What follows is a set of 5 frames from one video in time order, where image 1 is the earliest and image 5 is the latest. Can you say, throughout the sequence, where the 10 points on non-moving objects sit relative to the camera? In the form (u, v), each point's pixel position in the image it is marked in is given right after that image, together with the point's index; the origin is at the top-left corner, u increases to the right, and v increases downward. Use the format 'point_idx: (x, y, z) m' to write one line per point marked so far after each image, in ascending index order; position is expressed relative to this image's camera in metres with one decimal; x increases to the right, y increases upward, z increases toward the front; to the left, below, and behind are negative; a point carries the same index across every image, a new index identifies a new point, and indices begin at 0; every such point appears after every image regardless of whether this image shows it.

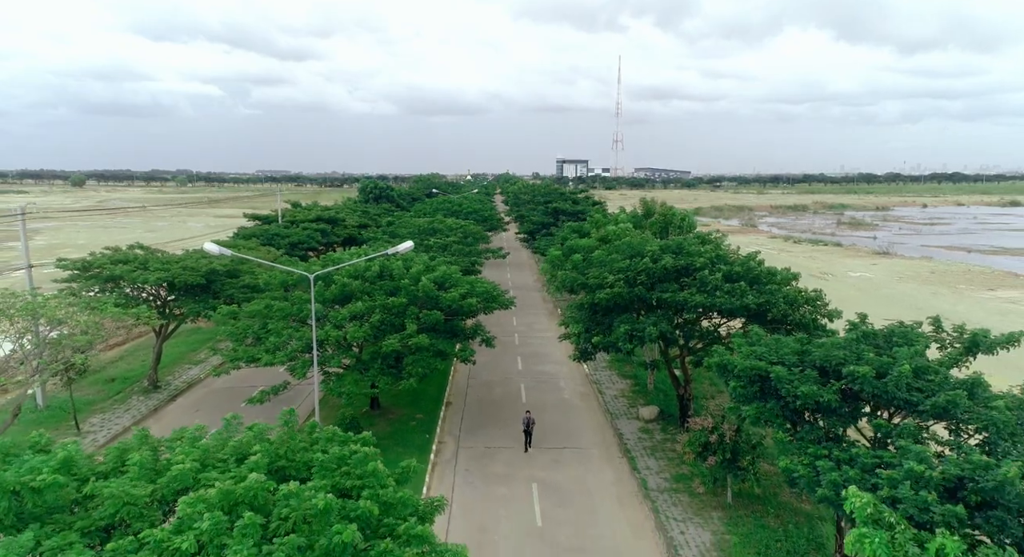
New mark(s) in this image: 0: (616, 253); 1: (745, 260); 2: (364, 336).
0: (+2.9, +0.7, +18.2) m
1: (+6.1, +0.5, +17.0) m
2: (-3.7, -1.5, +16.7) m
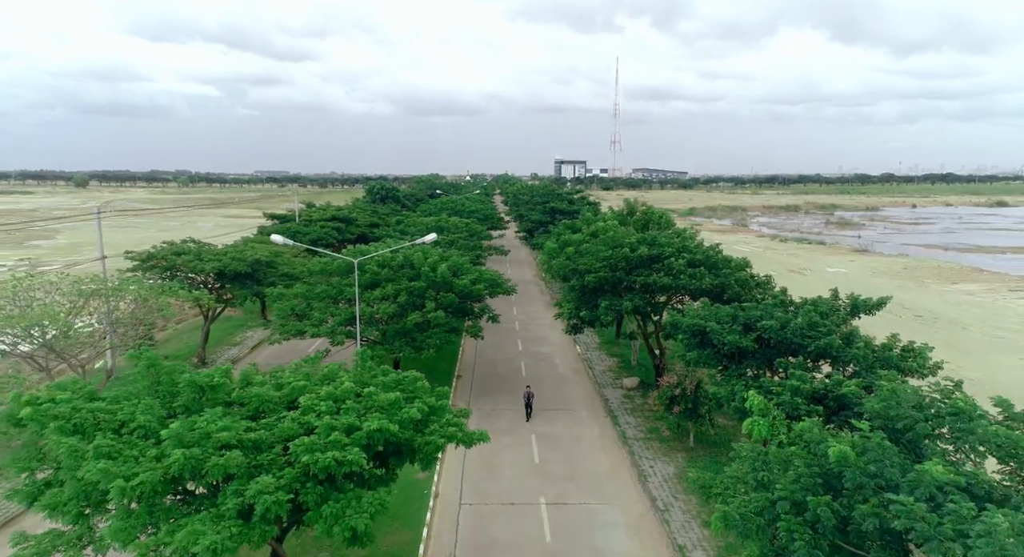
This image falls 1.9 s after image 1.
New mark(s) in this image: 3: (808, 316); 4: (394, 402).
0: (+3.0, +1.1, +21.8) m
1: (+6.1, +0.9, +20.7) m
2: (-3.7, -1.1, +20.3) m
3: (+6.1, -0.8, +13.4) m
4: (-1.9, -2.0, +10.5) m
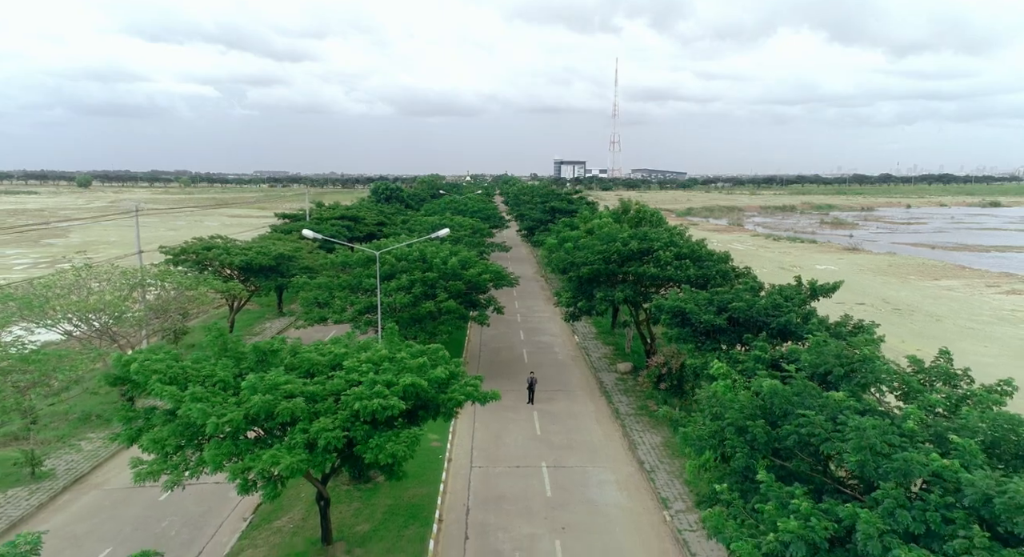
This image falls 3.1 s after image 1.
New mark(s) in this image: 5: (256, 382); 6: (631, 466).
0: (+3.1, +1.4, +24.0) m
1: (+6.3, +1.2, +22.9) m
2: (-3.5, -0.8, +22.5) m
3: (+6.2, -0.5, +15.6) m
4: (-1.7, -1.7, +12.6) m
5: (-4.4, -1.8, +11.2) m
6: (+3.4, -5.3, +18.4) m
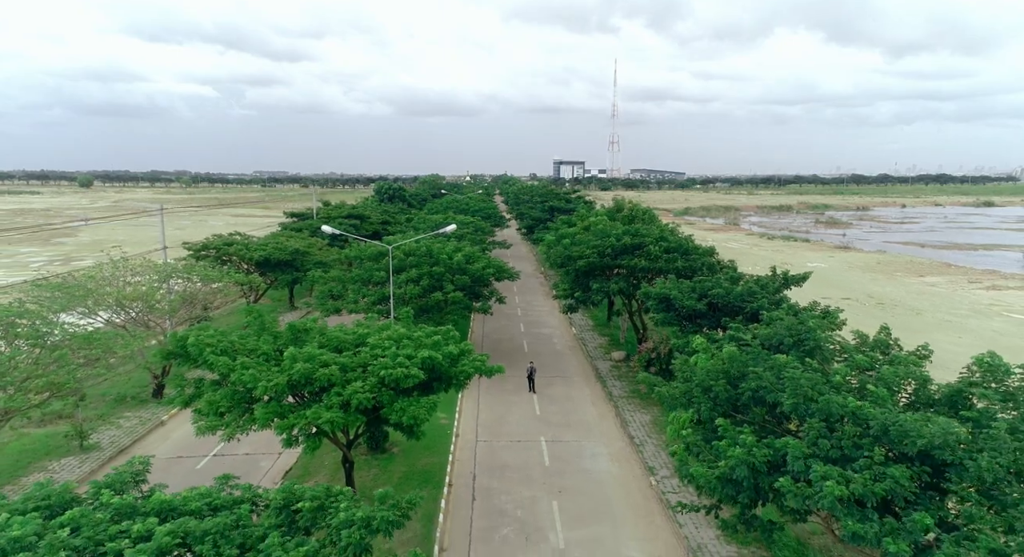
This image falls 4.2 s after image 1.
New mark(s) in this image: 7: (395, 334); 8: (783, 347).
0: (+3.2, +1.7, +25.8) m
1: (+6.3, +1.5, +24.7) m
2: (-3.5, -0.5, +24.3) m
3: (+6.3, -0.2, +17.5) m
4: (-1.7, -1.4, +14.5) m
5: (-4.3, -1.5, +13.0) m
6: (+3.4, -5.0, +20.2) m
7: (-2.6, -1.2, +14.7) m
8: (+4.9, -1.2, +11.7) m
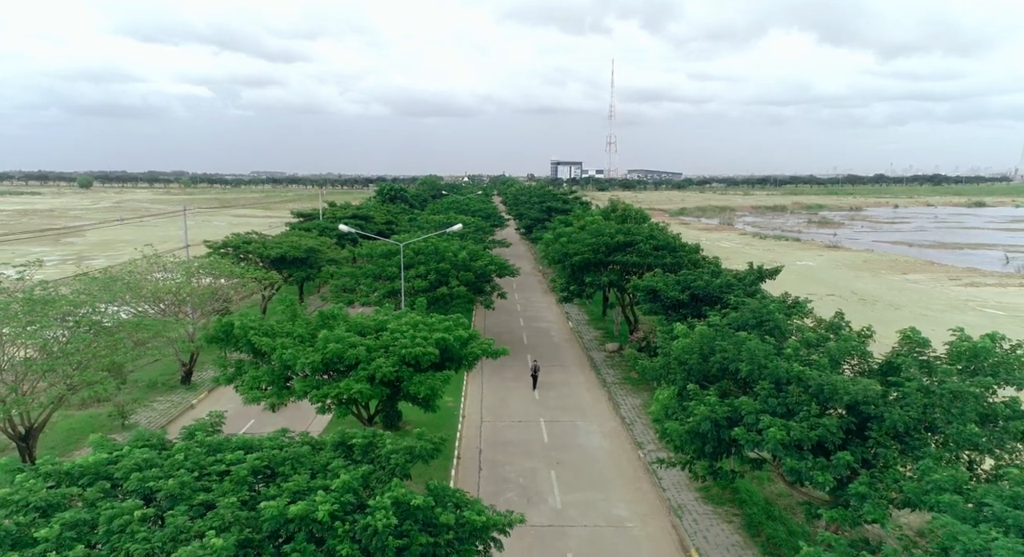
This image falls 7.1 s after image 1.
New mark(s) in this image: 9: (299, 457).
0: (+3.2, +1.9, +27.7) m
1: (+6.4, +1.7, +26.6) m
2: (-3.4, -0.3, +26.2) m
3: (+6.3, 0.0, +19.4) m
4: (-1.6, -1.2, +16.4) m
5: (-4.2, -1.3, +14.9) m
6: (+3.5, -4.8, +22.1) m
7: (-2.6, -1.1, +16.6) m
8: (+5.0, -1.0, +13.7) m
9: (-2.9, -2.5, +9.0) m
